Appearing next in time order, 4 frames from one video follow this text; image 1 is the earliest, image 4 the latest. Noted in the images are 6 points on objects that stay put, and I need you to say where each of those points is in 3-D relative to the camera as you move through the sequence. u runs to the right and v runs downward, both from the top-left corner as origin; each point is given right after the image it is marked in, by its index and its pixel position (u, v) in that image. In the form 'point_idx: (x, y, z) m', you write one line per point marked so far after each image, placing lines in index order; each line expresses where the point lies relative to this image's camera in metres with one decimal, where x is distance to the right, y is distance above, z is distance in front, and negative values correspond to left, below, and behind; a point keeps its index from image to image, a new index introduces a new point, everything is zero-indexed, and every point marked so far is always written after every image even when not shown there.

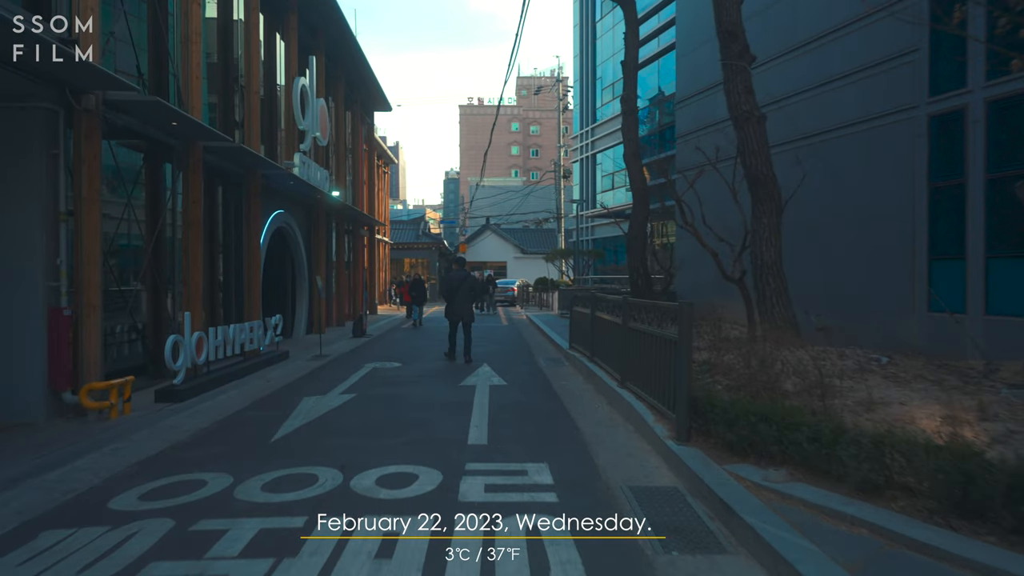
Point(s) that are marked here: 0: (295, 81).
0: (-5.9, +5.6, +17.6) m
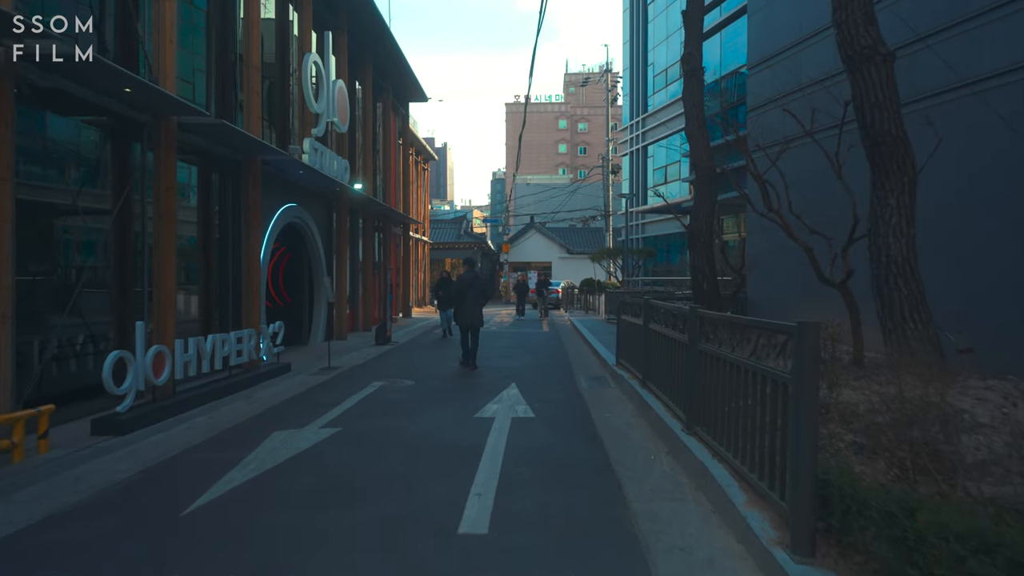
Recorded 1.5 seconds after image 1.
0: (-5.0, +5.6, +15.7) m
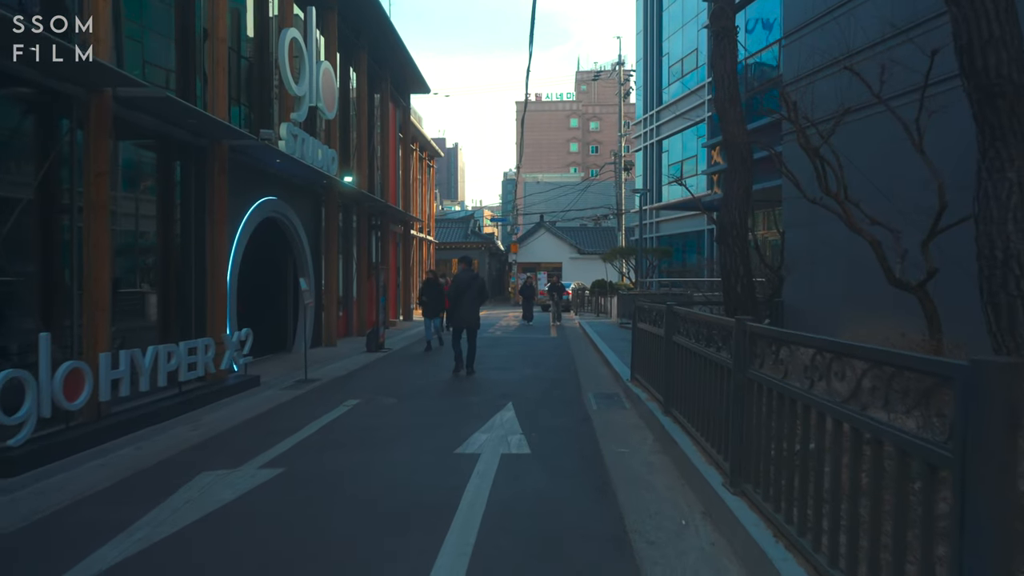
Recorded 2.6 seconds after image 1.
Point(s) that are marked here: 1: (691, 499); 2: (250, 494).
0: (-4.9, +5.5, +14.1) m
1: (+1.5, -1.8, +5.6) m
2: (-2.3, -1.8, +5.7) m
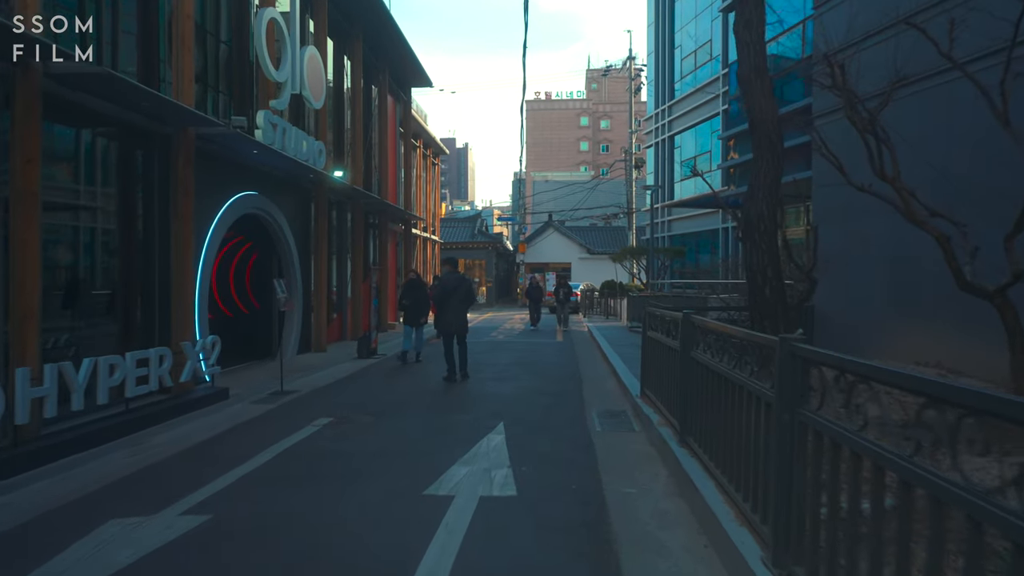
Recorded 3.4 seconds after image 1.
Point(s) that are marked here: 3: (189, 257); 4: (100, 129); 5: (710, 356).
0: (-5.0, +5.5, +12.9) m
1: (+1.3, -1.8, +4.4) m
2: (-2.5, -1.8, +4.5) m
3: (-5.5, +0.5, +11.2) m
4: (-6.4, +2.5, +10.1) m
5: (+1.8, -0.6, +5.7) m
